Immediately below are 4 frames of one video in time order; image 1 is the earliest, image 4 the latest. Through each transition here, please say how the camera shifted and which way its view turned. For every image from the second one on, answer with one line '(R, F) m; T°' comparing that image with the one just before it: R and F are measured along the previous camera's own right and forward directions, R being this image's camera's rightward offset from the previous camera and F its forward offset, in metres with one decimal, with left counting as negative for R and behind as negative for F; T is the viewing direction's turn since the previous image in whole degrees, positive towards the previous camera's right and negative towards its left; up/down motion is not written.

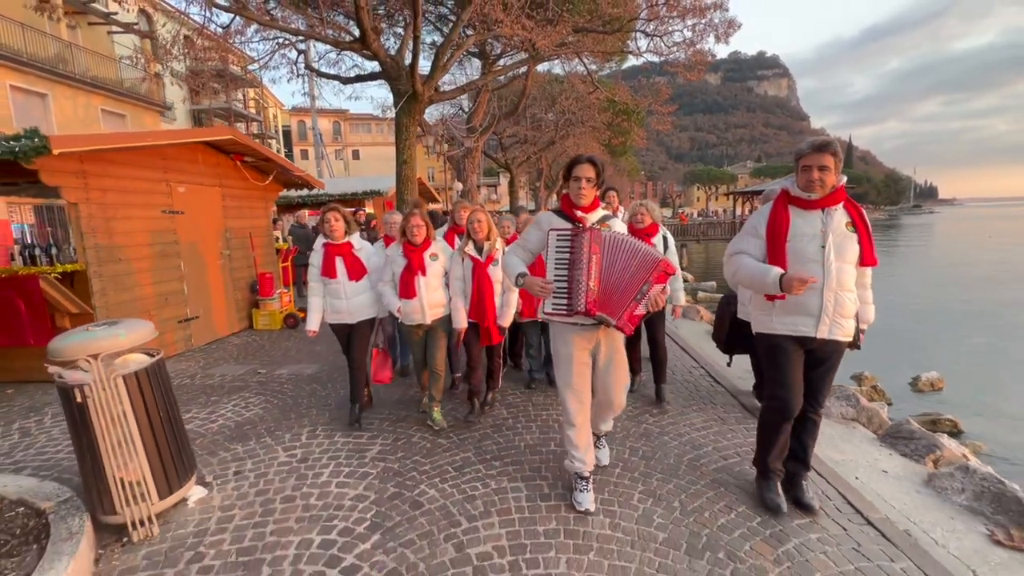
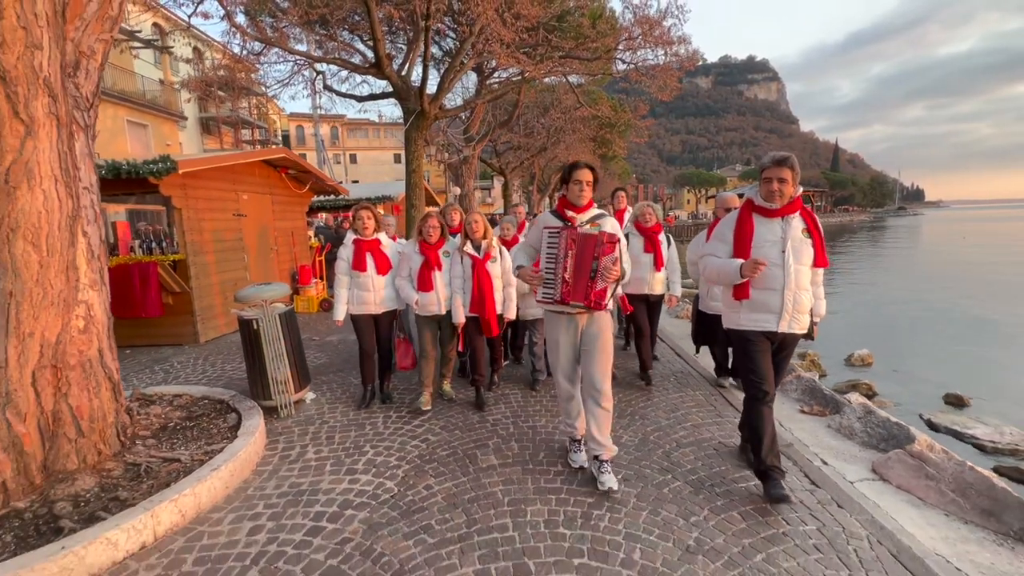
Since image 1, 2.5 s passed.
(-0.1, -1.7) m; +1°
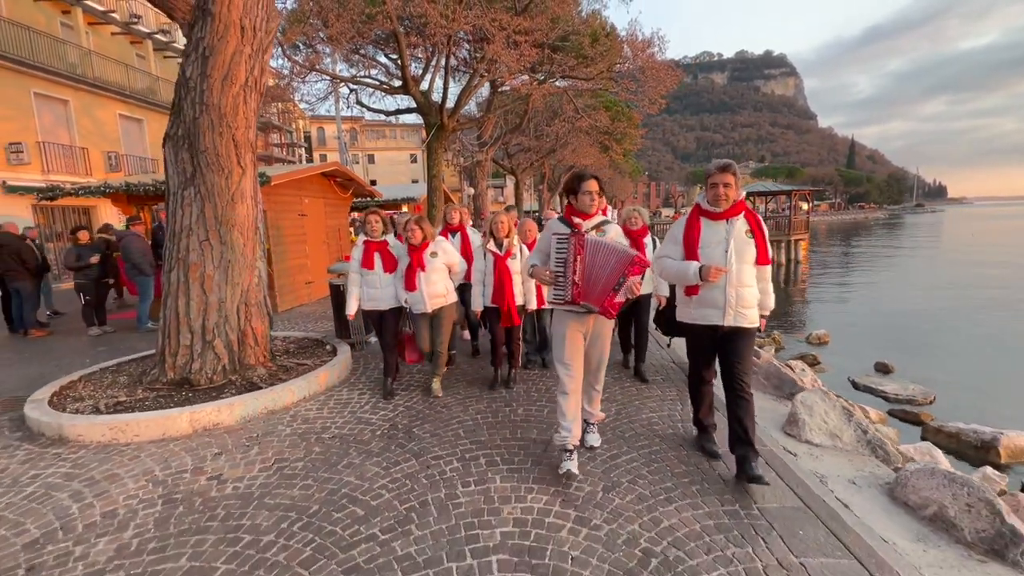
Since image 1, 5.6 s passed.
(+0.2, -2.1) m; -2°
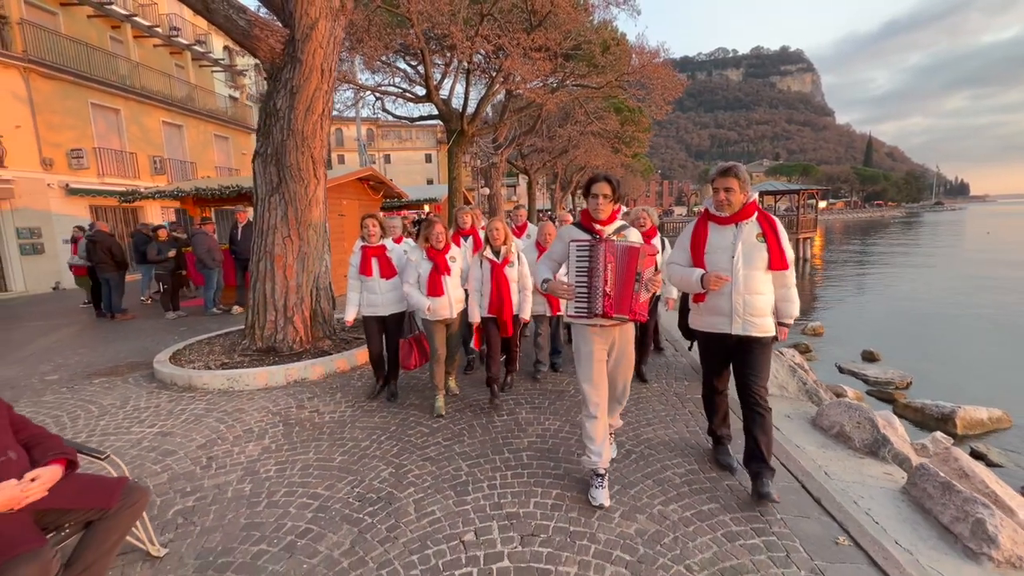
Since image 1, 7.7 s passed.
(-0.1, -1.2) m; -1°
